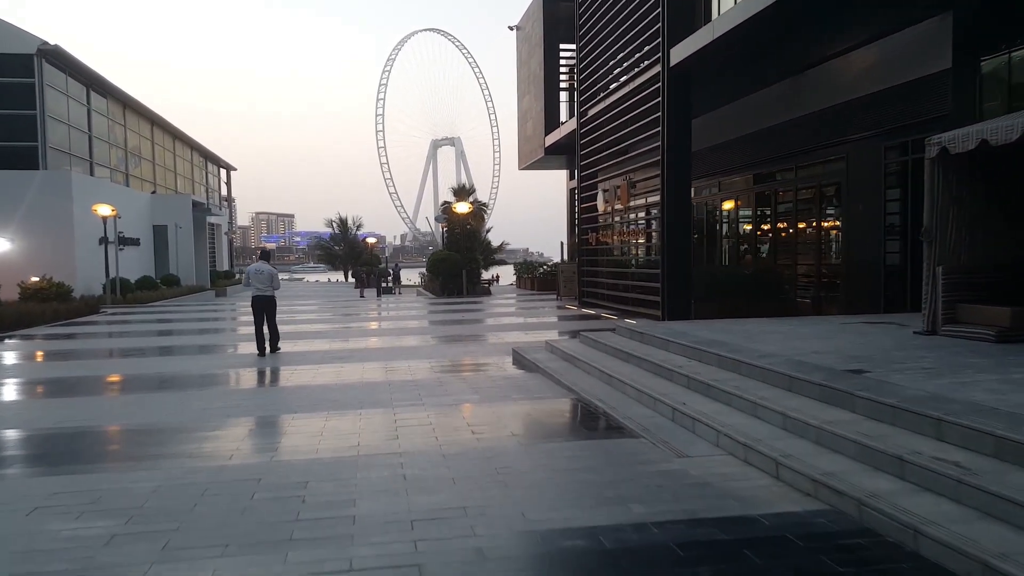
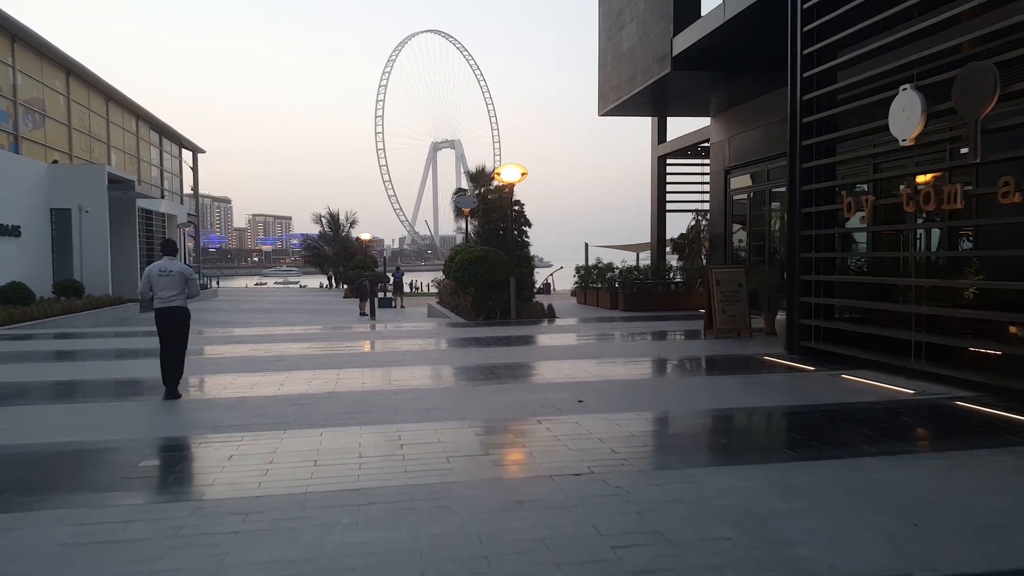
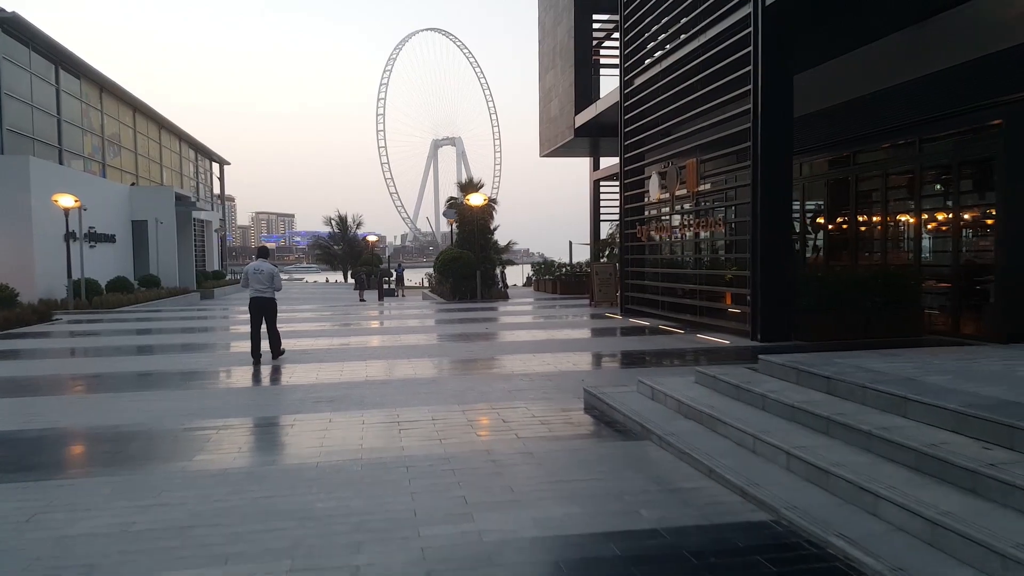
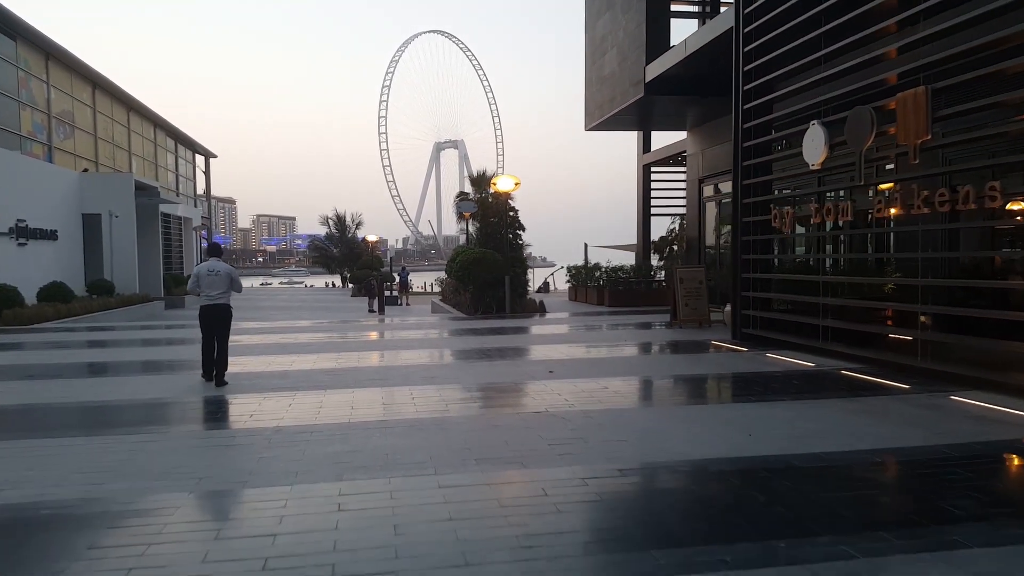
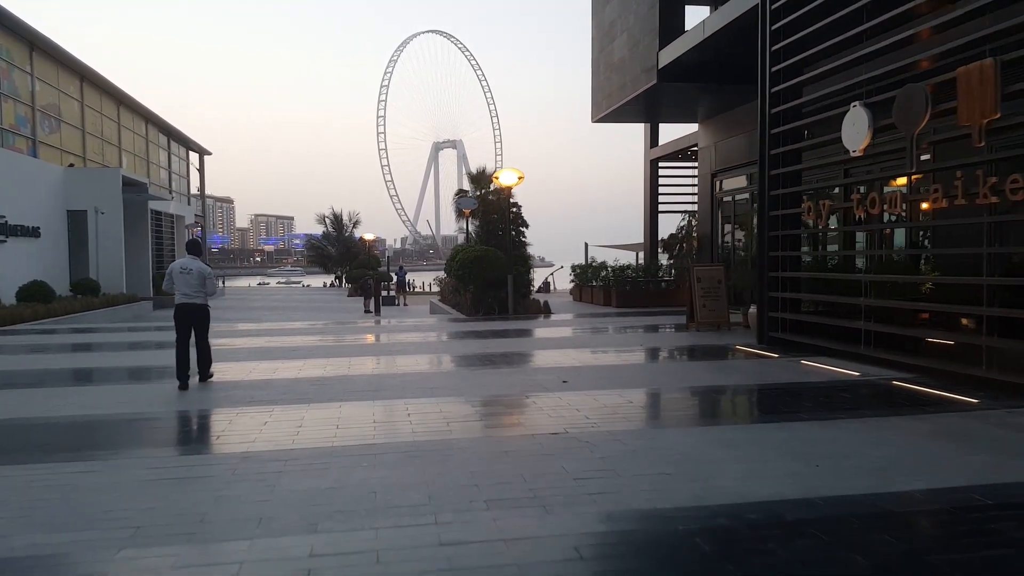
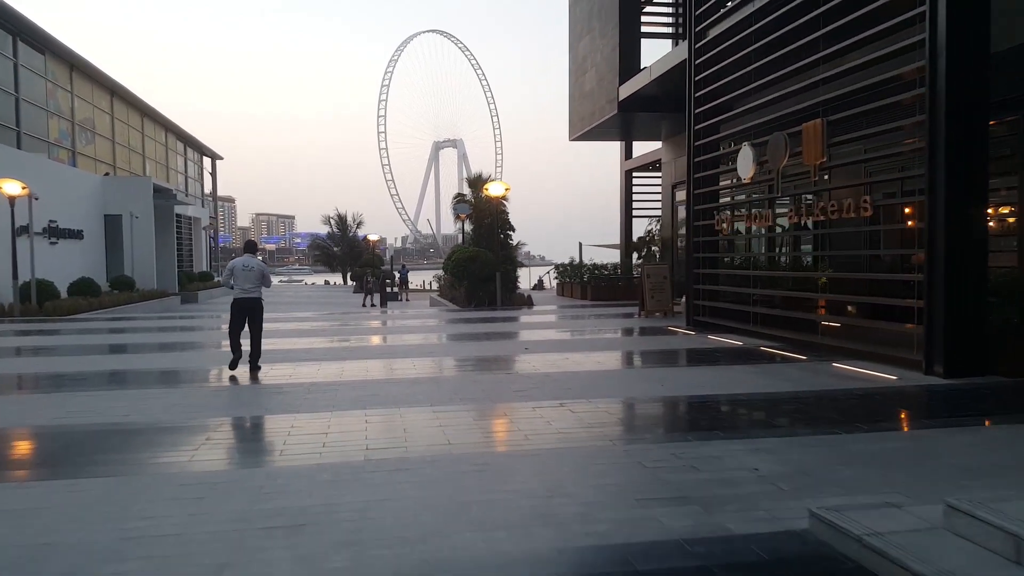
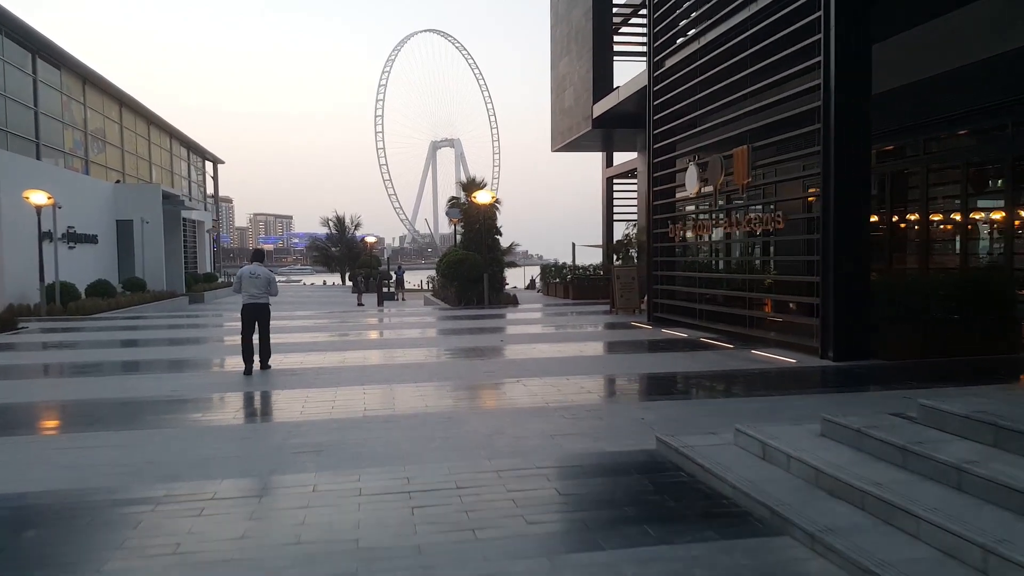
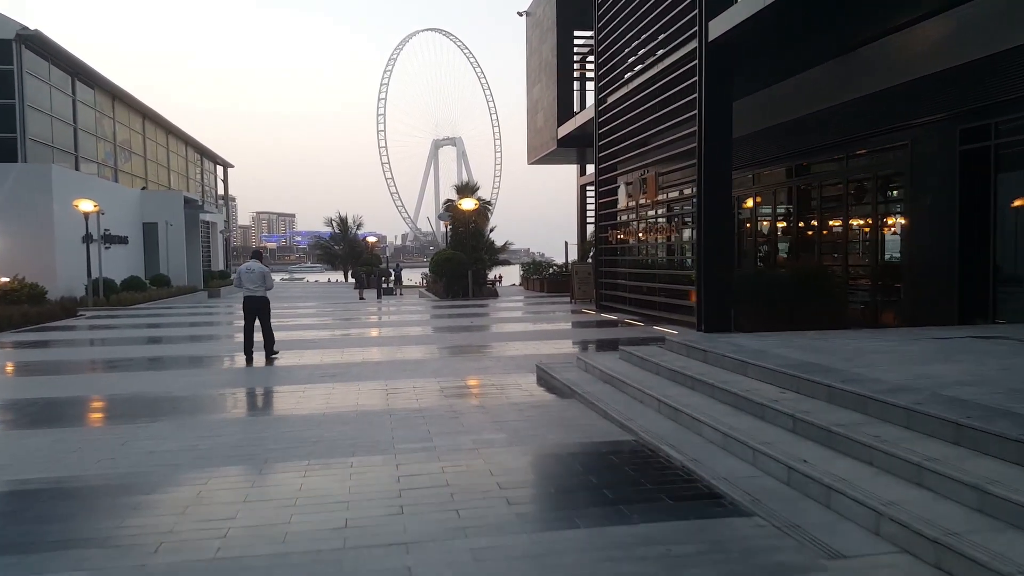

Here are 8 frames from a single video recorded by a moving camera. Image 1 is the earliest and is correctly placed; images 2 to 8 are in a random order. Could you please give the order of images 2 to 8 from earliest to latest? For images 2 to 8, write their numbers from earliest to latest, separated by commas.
8, 3, 7, 6, 4, 5, 2
